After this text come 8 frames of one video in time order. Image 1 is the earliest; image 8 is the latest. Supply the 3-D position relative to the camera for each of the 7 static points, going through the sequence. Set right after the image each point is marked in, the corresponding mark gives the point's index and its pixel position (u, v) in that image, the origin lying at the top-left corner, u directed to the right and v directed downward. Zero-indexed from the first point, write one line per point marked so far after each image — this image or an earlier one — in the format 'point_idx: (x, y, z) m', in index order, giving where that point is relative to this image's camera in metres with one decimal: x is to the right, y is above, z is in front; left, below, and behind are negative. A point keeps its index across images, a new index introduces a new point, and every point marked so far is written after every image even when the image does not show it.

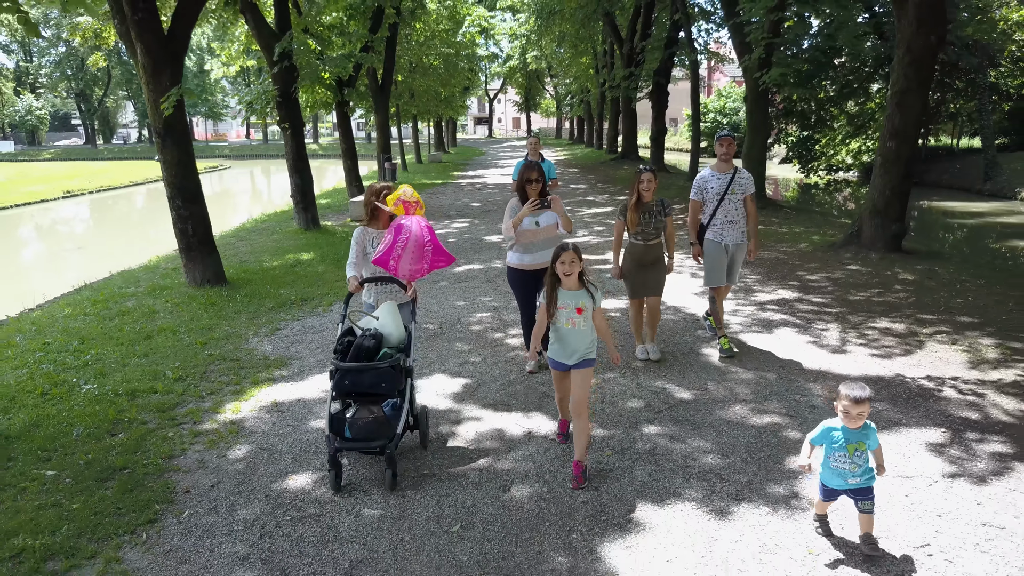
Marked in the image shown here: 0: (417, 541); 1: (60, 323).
0: (-0.5, -1.4, +3.7) m
1: (-5.4, -0.4, +7.9) m
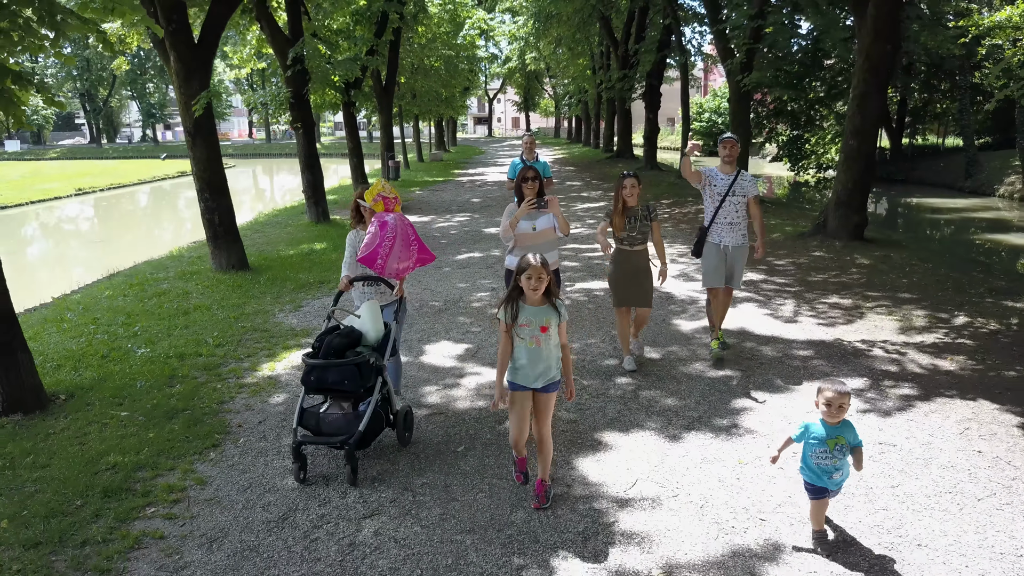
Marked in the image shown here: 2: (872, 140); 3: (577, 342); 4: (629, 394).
0: (-0.6, -1.2, +4.6) m
1: (-5.4, -0.2, +8.8) m
2: (+5.4, +2.2, +9.9) m
3: (+0.7, -0.5, +6.6) m
4: (+1.0, -0.9, +5.5) m
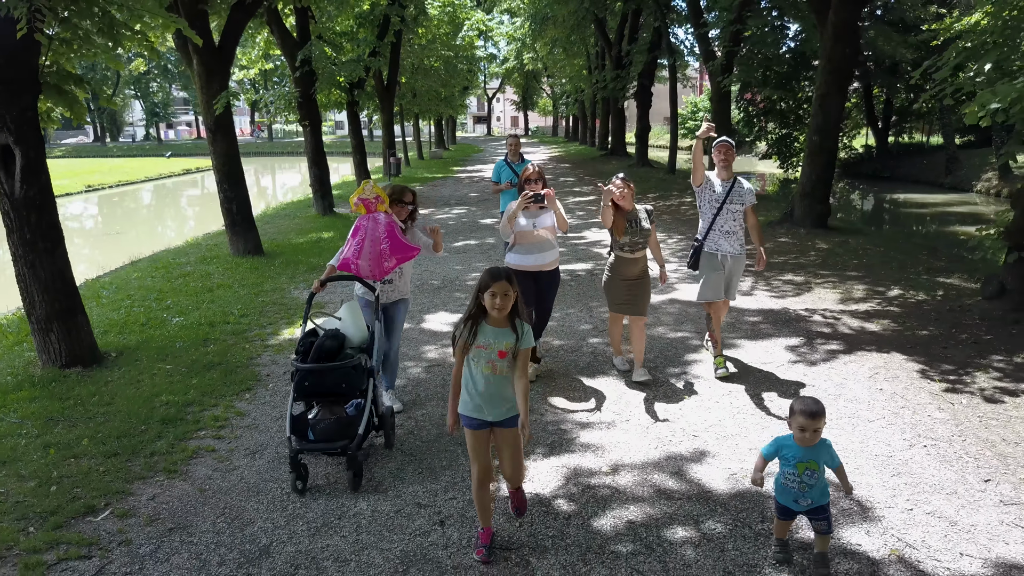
0: (-0.7, -0.9, +5.6) m
1: (-5.6, +0.1, +9.7) m
2: (+5.3, +2.5, +10.8) m
3: (+0.5, -0.3, +7.6) m
4: (+0.8, -0.6, +6.4) m
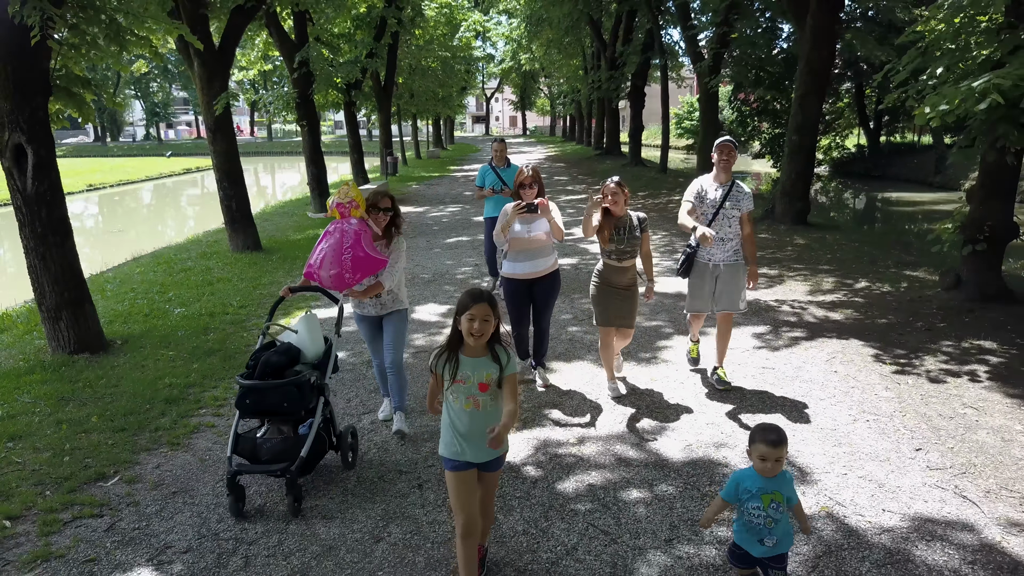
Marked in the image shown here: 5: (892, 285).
0: (-0.9, -0.8, +5.9) m
1: (-5.7, +0.2, +10.1) m
2: (+5.1, +2.6, +11.2) m
3: (+0.4, -0.2, +8.0) m
4: (+0.7, -0.5, +6.8) m
5: (+4.5, 0.0, +7.8) m
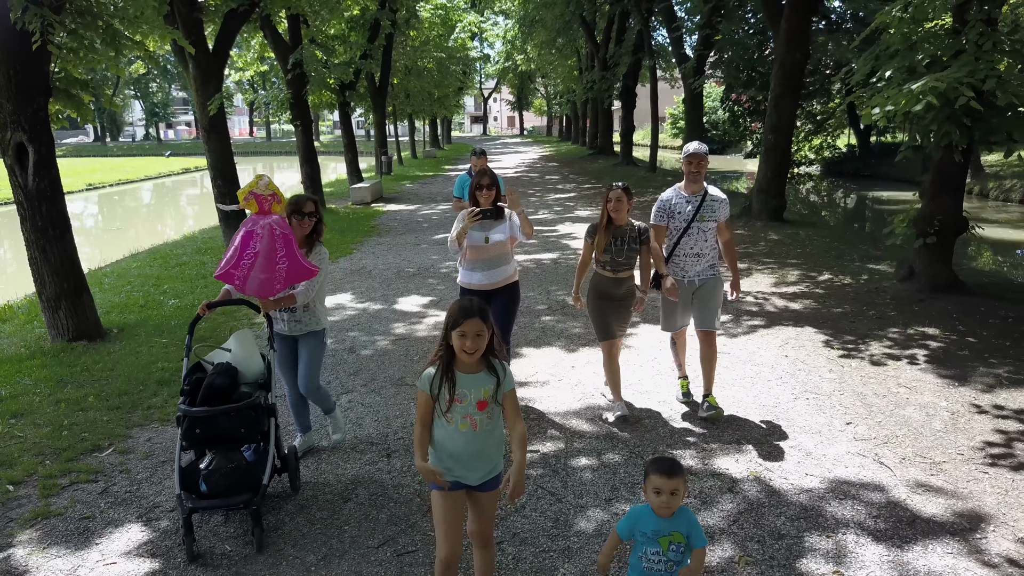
0: (-1.1, -0.7, +6.3) m
1: (-6.0, +0.3, +10.5) m
2: (+4.8, +2.7, +11.6) m
3: (+0.1, -0.1, +8.3) m
4: (+0.4, -0.4, +7.2) m
5: (+4.2, +0.1, +8.2) m
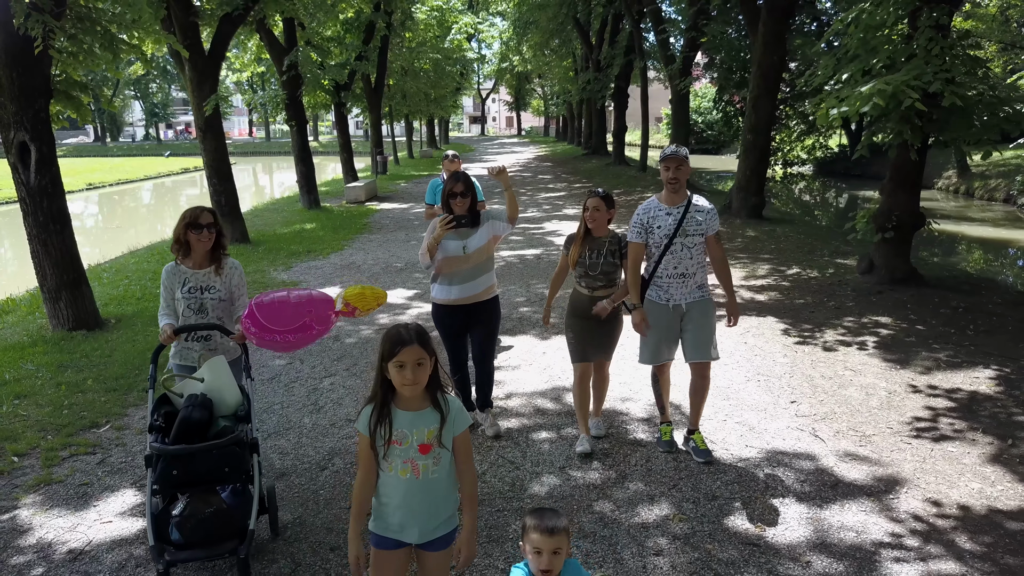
0: (-1.4, -0.6, +6.7) m
1: (-6.2, +0.3, +10.8) m
2: (+4.6, +2.8, +11.9) m
3: (-0.2, 0.0, +8.7) m
4: (+0.2, -0.3, +7.5) m
5: (+4.0, +0.2, +8.5) m
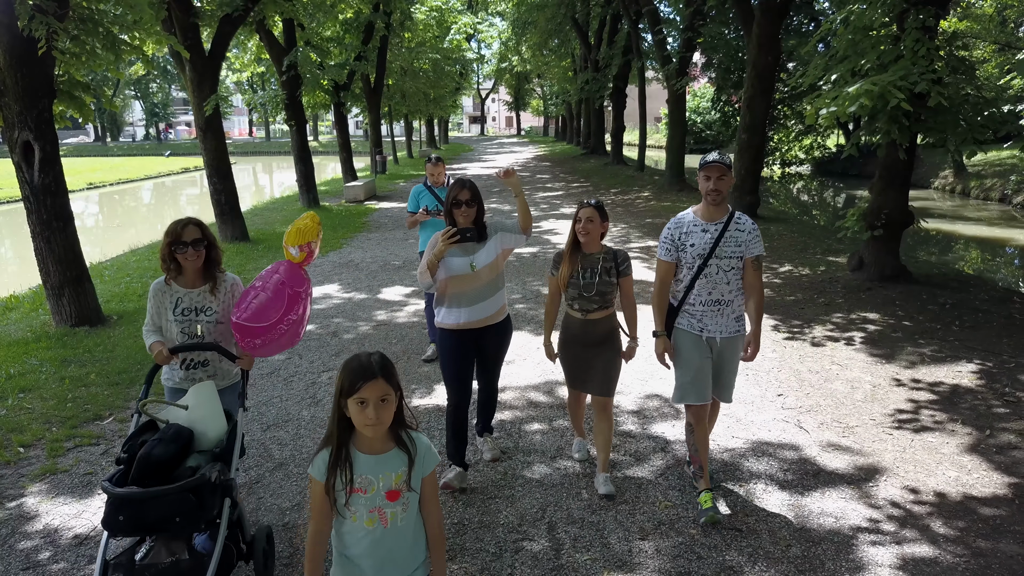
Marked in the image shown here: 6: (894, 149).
0: (-1.4, -0.6, +6.8) m
1: (-6.3, +0.4, +11.0) m
2: (+4.5, +2.8, +12.0) m
3: (-0.2, 0.0, +8.8) m
4: (+0.1, -0.3, +7.7) m
5: (+3.9, +0.2, +8.7) m
6: (+4.3, +1.6, +7.4) m
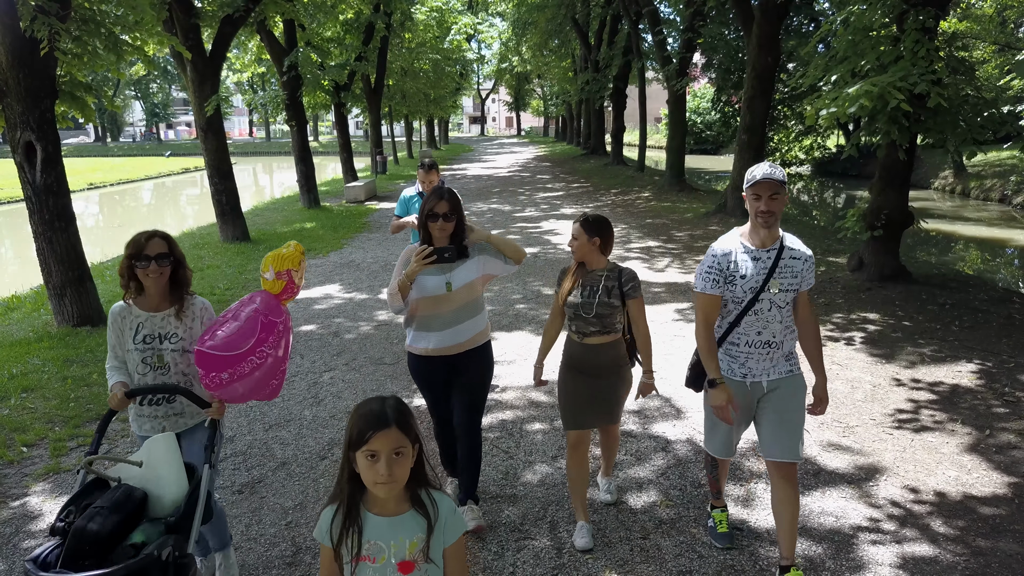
0: (-1.4, -0.6, +6.8) m
1: (-6.3, +0.4, +11.0) m
2: (+4.5, +2.8, +12.1) m
3: (-0.2, 0.0, +8.8) m
4: (+0.1, -0.3, +7.7) m
5: (+3.9, +0.2, +8.7) m
6: (+4.3, +1.6, +7.4) m
